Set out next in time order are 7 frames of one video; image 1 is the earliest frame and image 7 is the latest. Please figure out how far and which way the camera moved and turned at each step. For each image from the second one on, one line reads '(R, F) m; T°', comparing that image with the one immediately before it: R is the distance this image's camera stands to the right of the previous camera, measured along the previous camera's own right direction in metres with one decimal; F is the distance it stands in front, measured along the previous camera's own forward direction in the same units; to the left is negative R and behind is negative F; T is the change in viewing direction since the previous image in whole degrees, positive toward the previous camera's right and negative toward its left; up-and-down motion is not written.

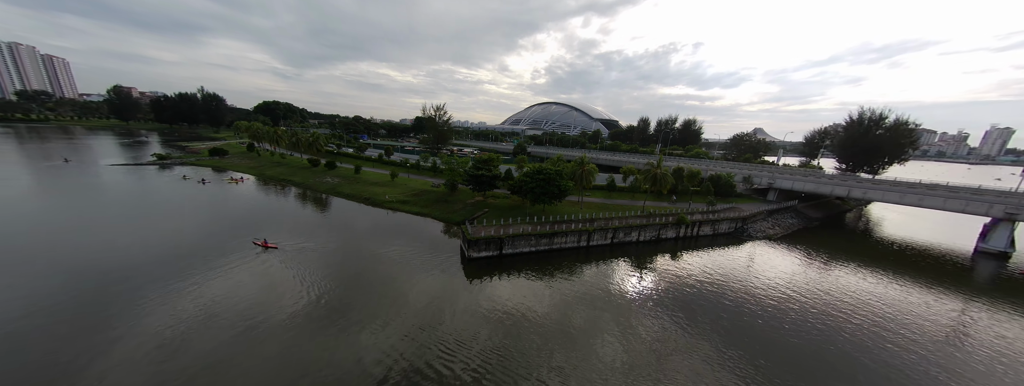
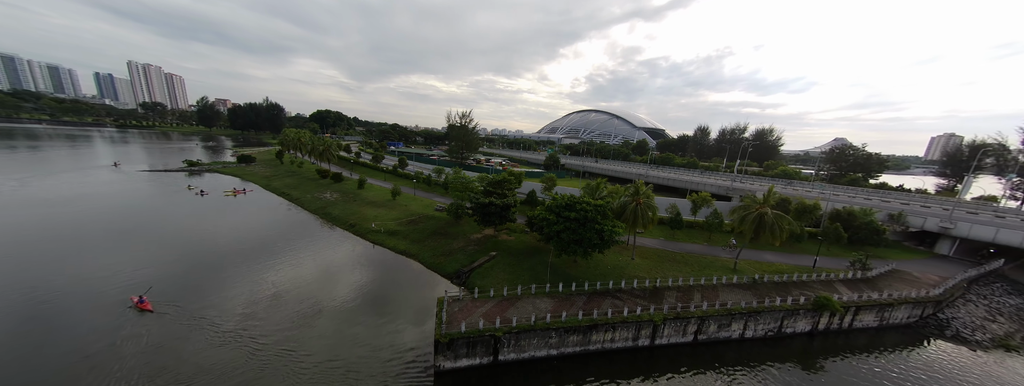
(+1.3, +10.3) m; -7°
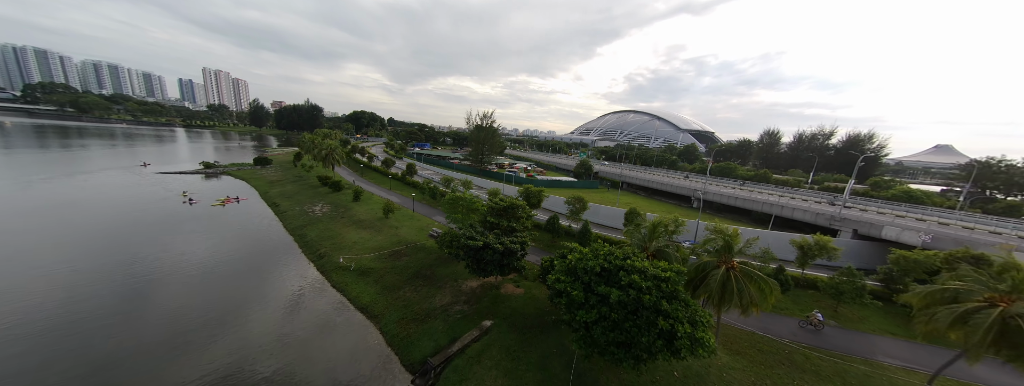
(+1.2, +8.5) m; -6°
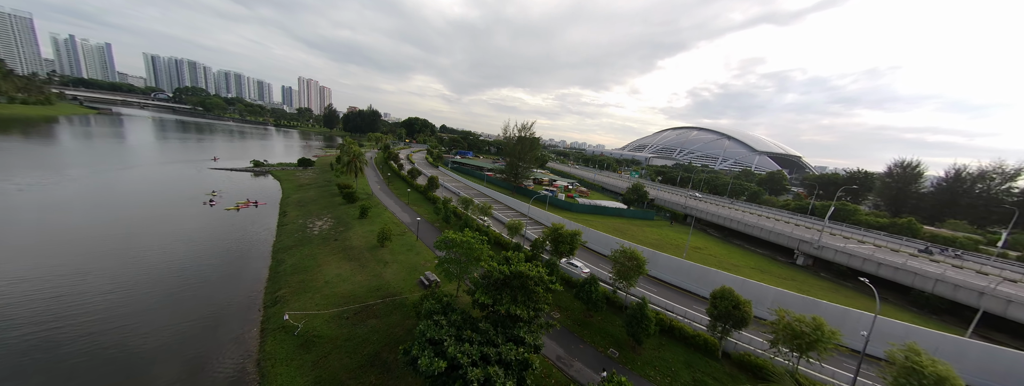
(+1.2, +8.0) m; -9°
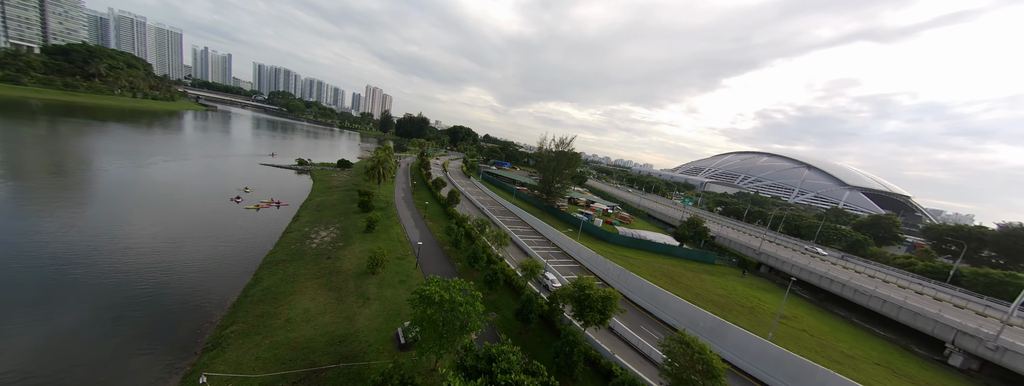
(+1.1, +5.6) m; -8°
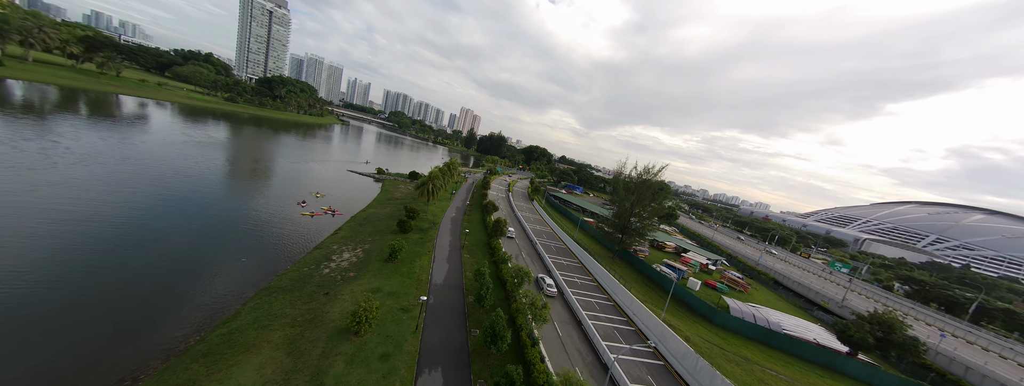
(+1.0, +8.1) m; -15°
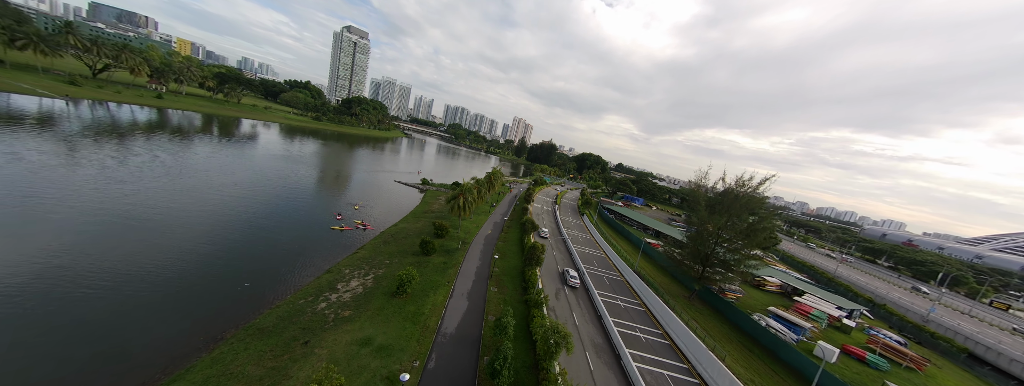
(+1.0, +6.3) m; -11°
